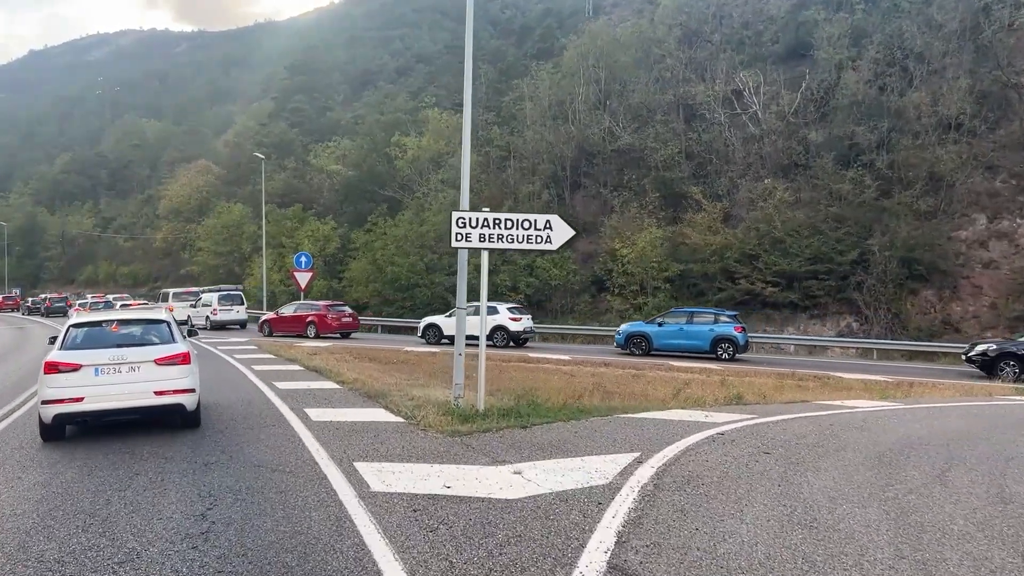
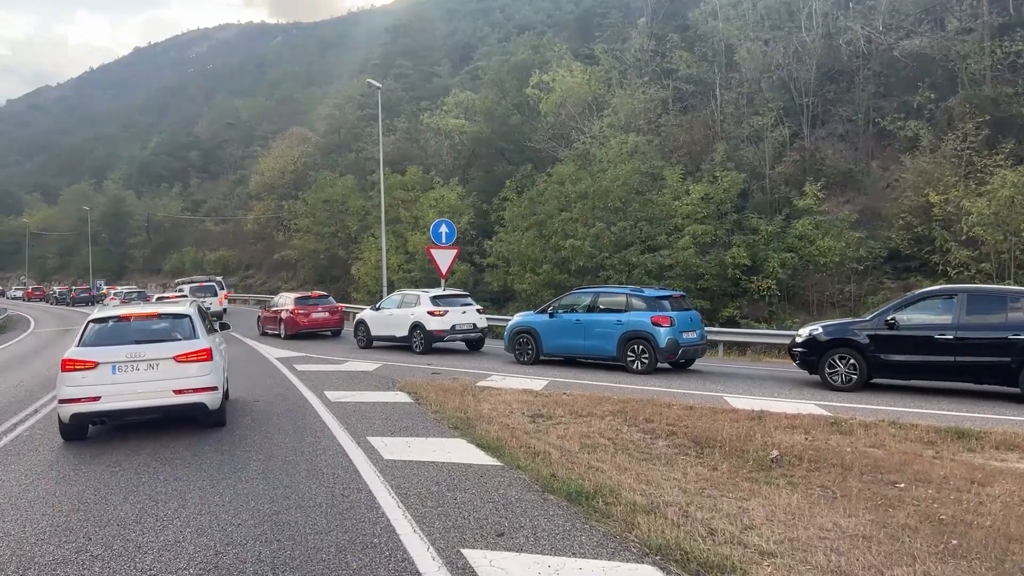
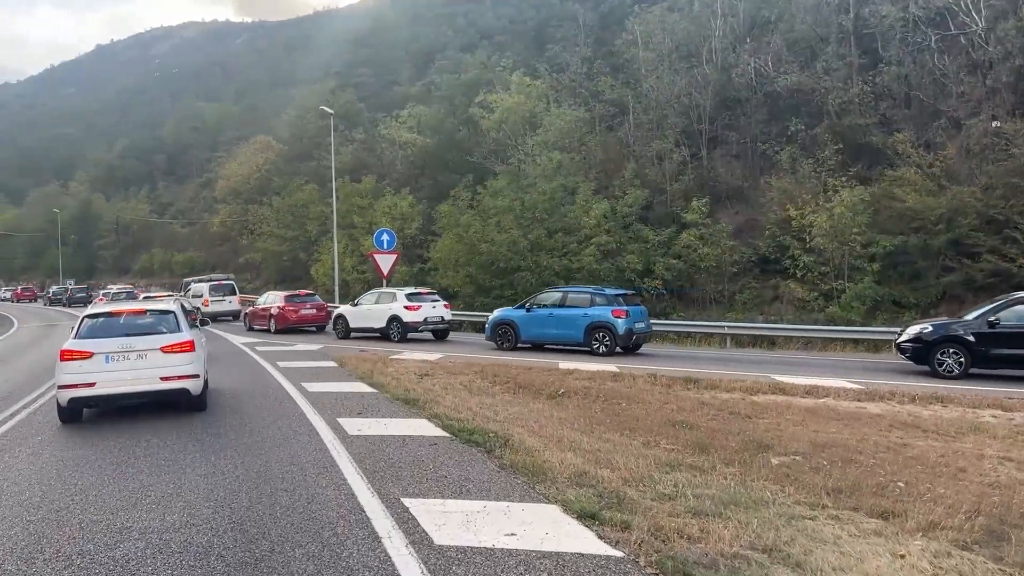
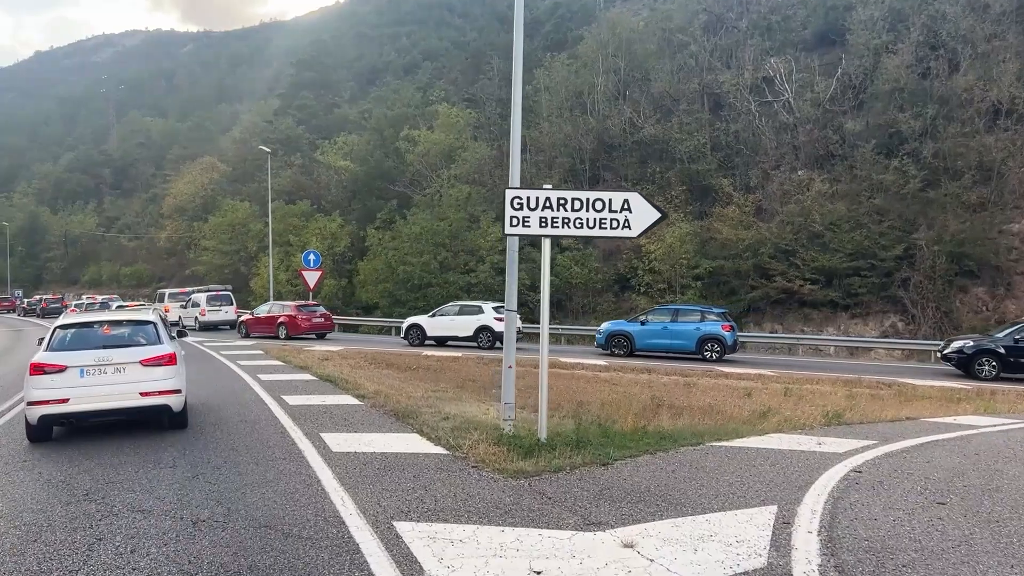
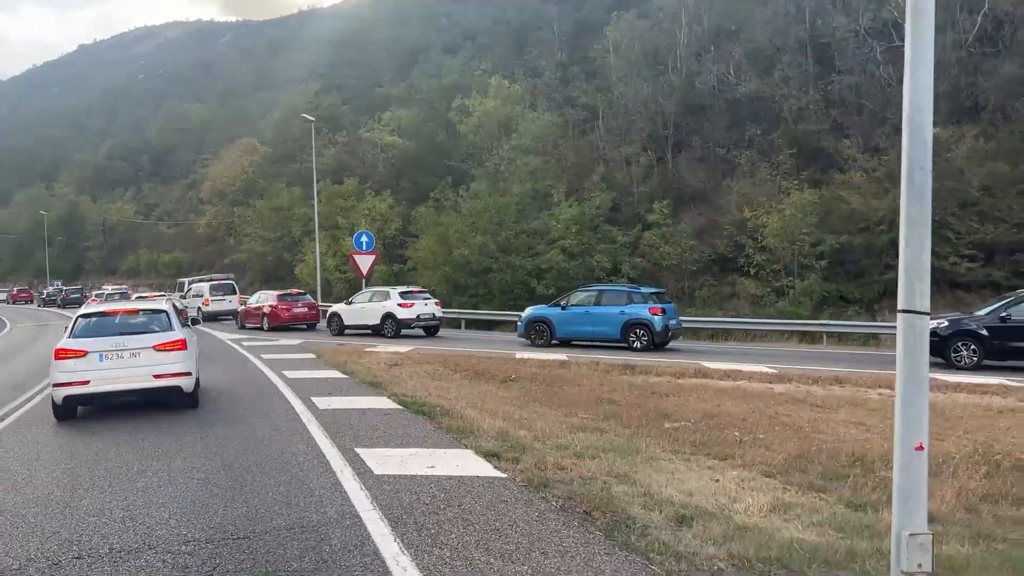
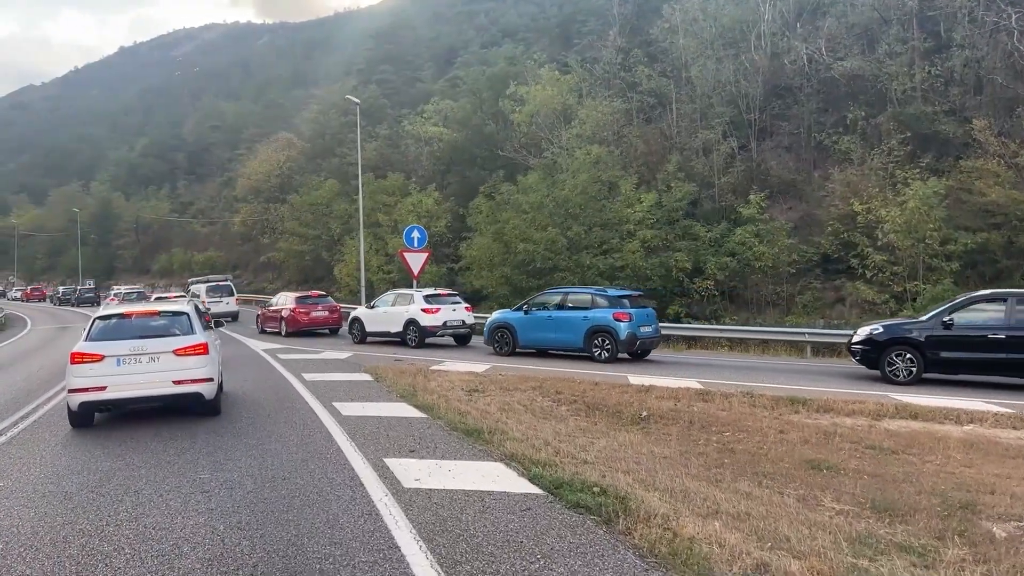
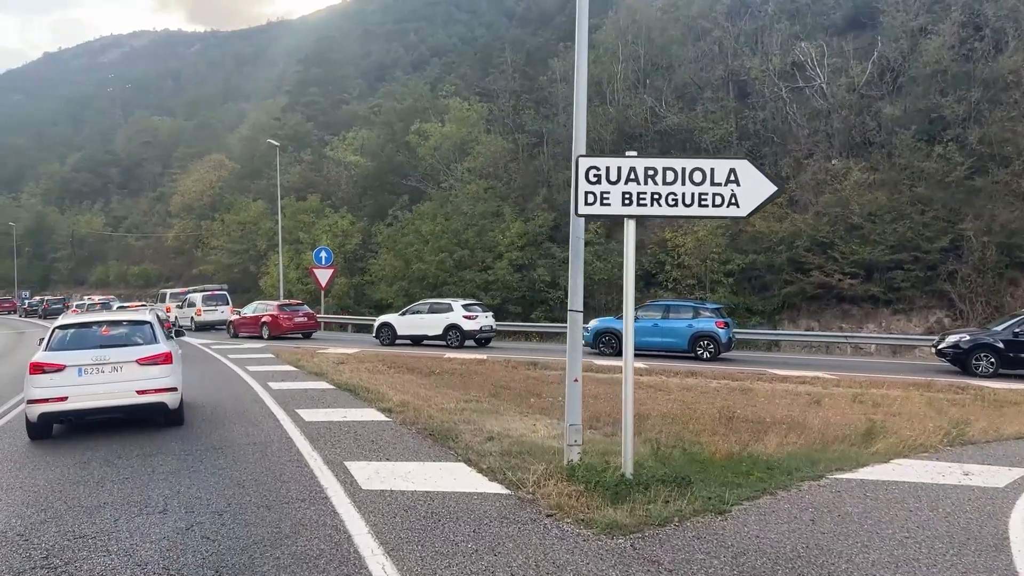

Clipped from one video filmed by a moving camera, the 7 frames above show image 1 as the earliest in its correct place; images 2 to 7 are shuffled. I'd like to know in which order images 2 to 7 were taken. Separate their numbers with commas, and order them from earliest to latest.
4, 7, 5, 3, 6, 2
